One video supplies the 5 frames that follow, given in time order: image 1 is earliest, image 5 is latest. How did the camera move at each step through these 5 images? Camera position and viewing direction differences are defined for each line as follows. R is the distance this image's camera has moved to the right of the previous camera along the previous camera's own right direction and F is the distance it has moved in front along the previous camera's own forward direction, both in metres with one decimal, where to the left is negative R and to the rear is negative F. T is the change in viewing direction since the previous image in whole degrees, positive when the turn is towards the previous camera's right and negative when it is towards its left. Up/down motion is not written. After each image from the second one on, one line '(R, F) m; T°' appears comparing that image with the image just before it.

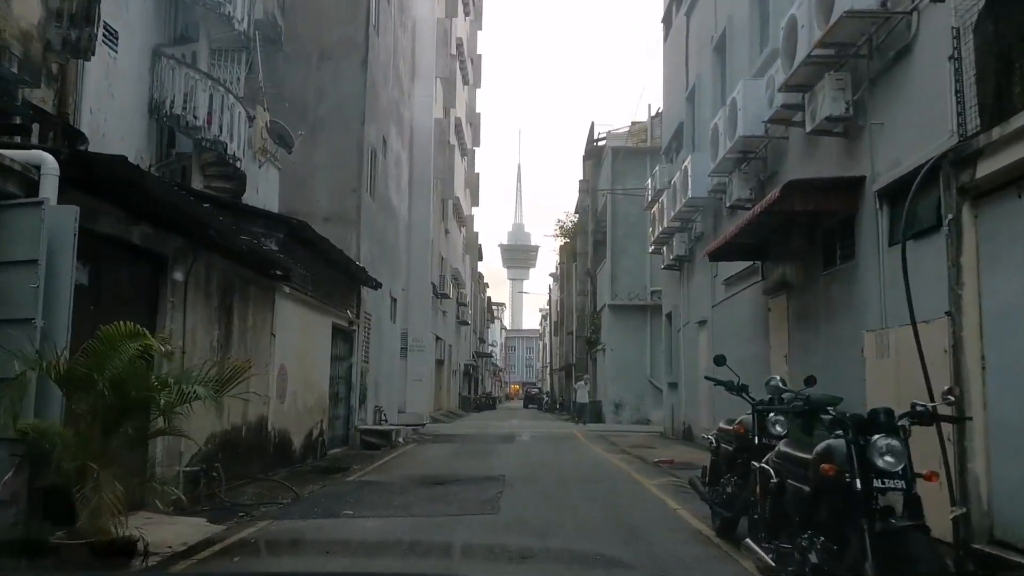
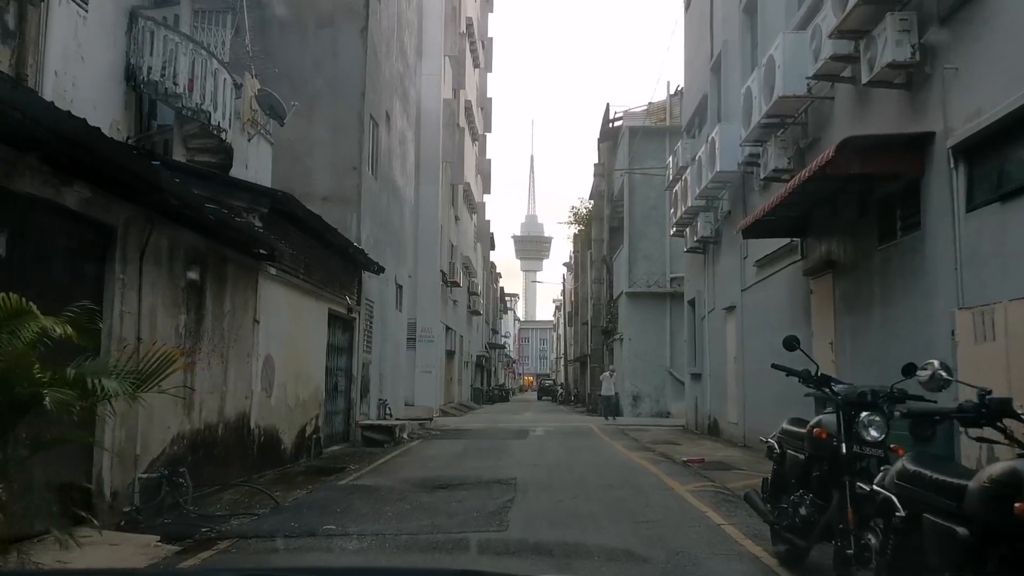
(0.0, +1.5) m; -1°
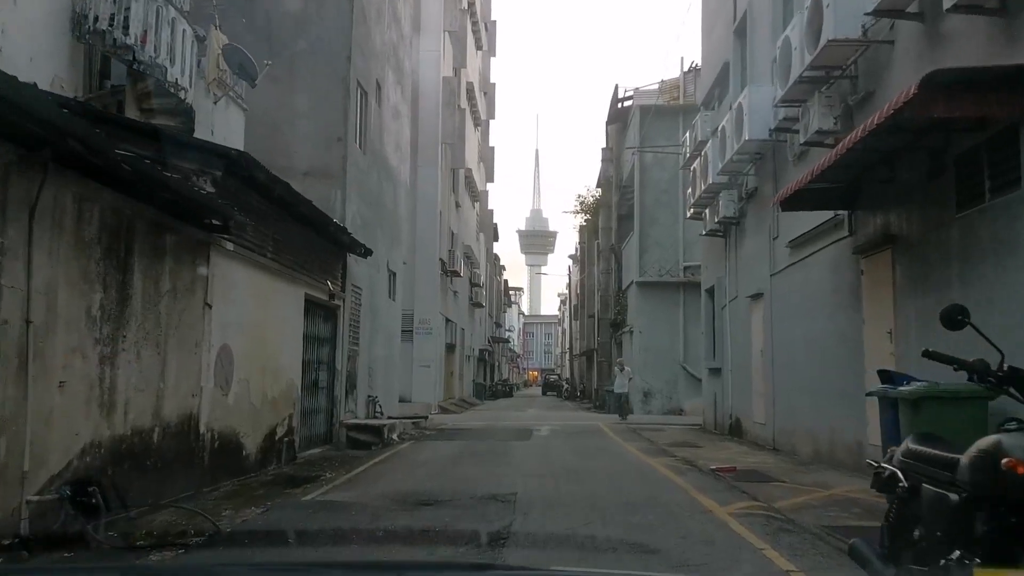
(+0.1, +1.9) m; 0°
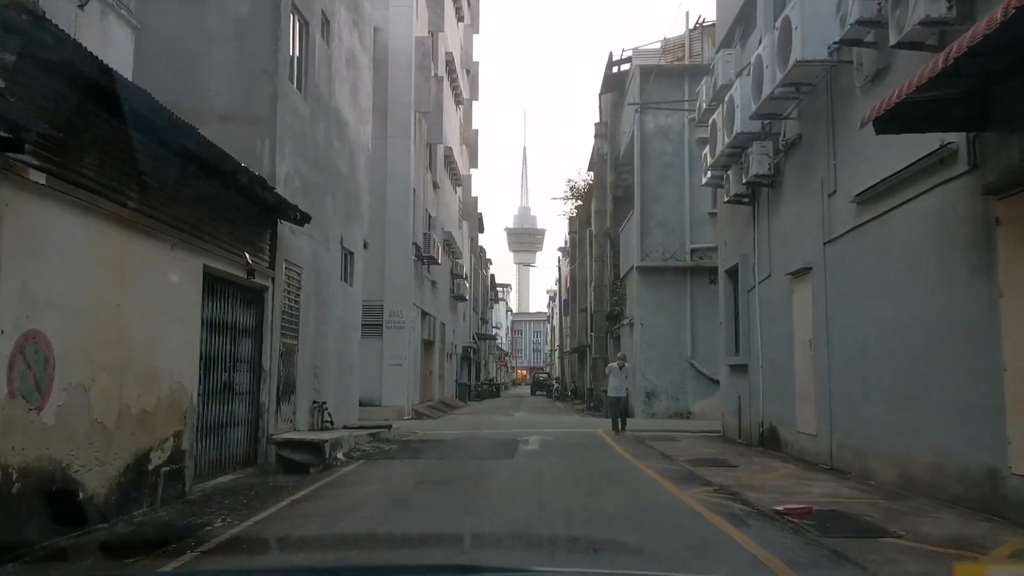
(+0.2, +3.7) m; +1°
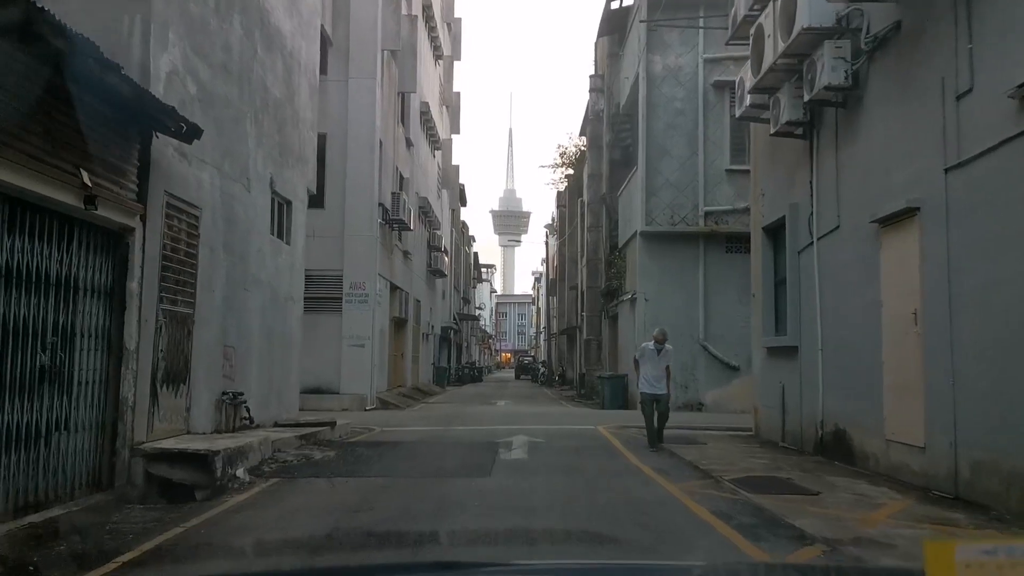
(+0.1, +4.0) m; +1°
